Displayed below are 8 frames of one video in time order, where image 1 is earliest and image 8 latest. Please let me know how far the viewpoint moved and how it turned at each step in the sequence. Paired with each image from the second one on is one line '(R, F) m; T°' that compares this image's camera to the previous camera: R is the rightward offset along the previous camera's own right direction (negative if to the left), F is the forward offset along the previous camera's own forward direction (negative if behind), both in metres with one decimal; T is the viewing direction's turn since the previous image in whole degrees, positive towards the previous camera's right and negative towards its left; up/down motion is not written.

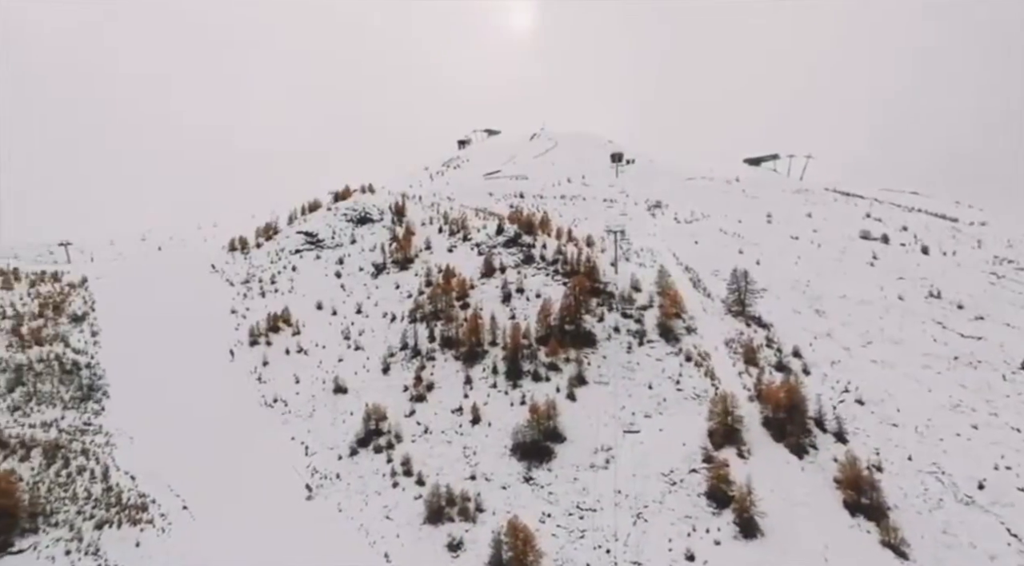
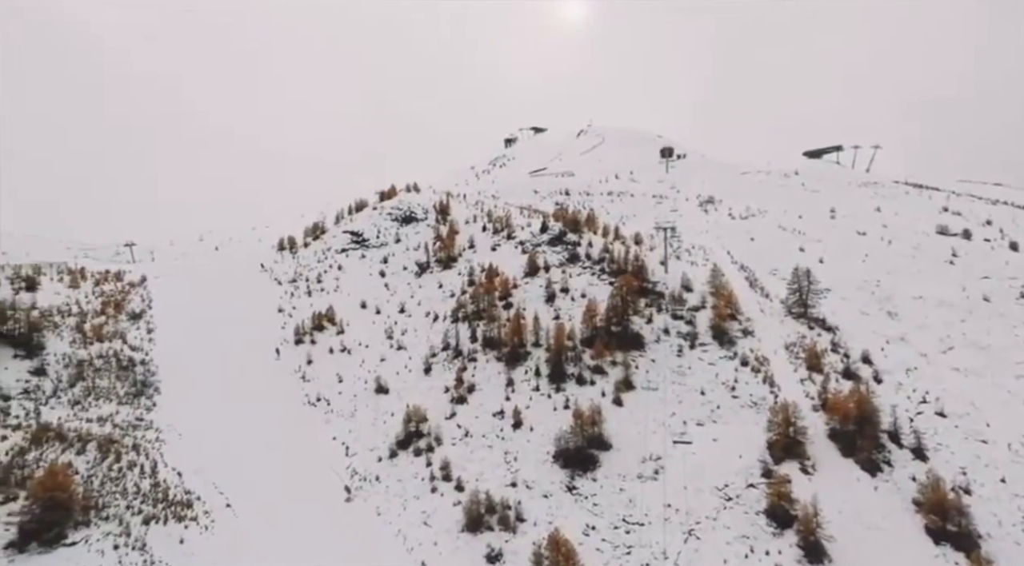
(+0.1, +0.7) m; -4°
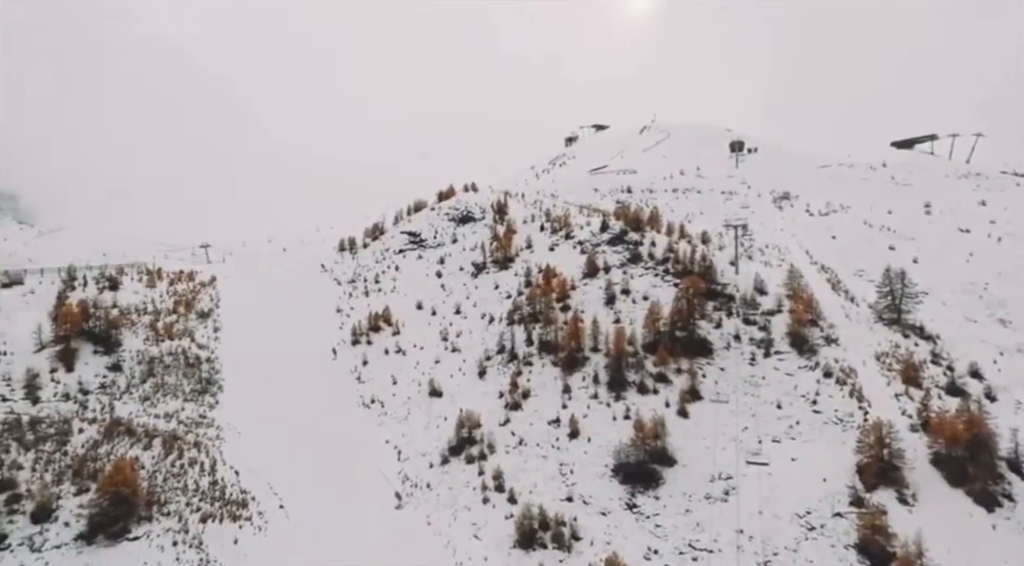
(+0.1, +1.0) m; -6°
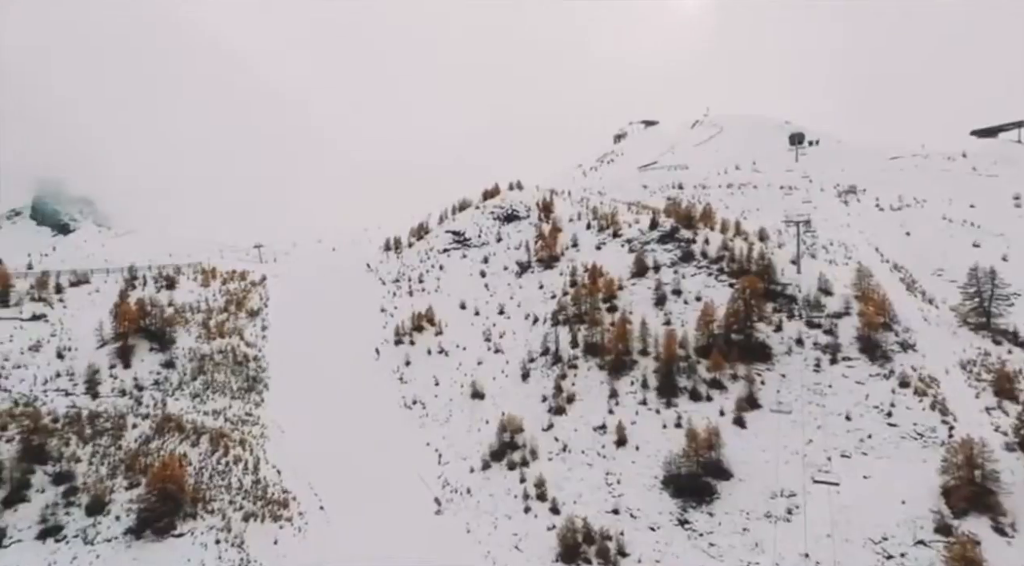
(+0.1, +0.8) m; -4°
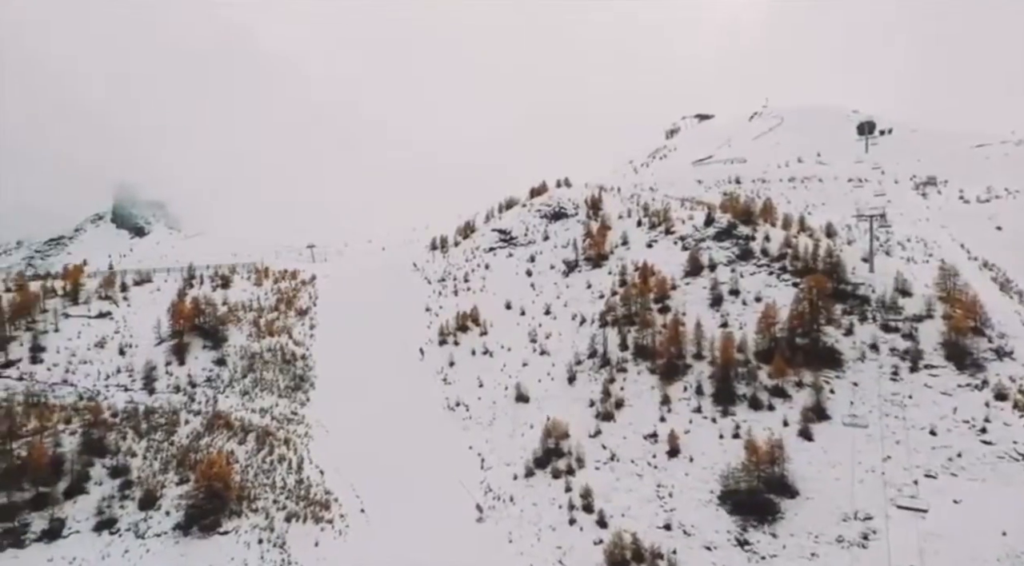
(+0.1, +0.8) m; -4°
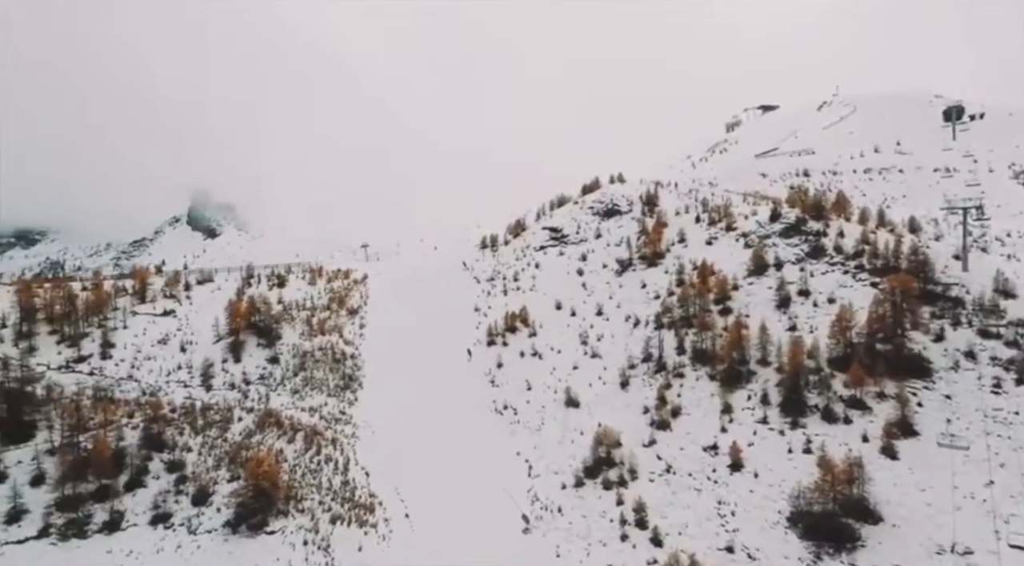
(+0.1, +0.9) m; -5°
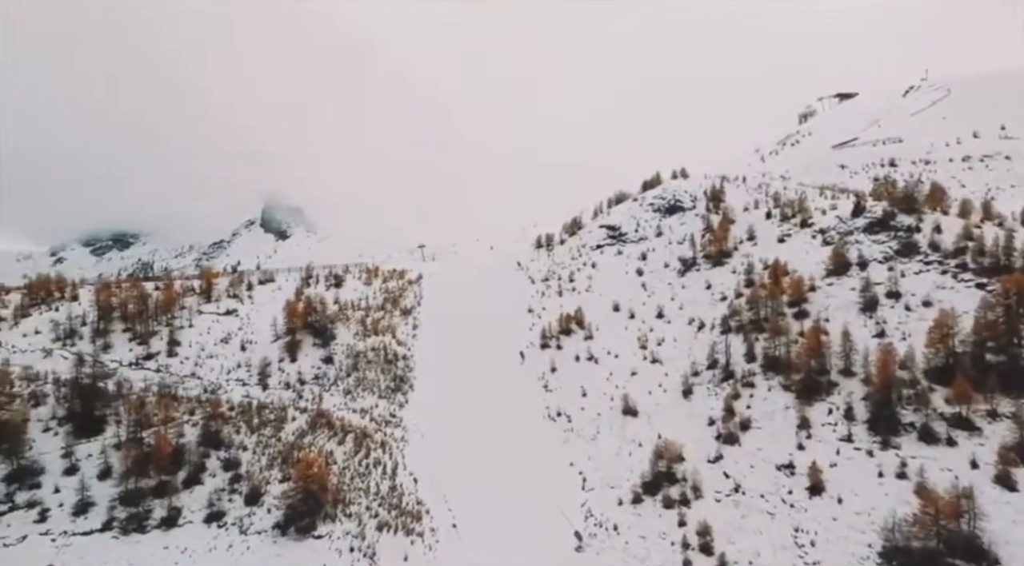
(+0.1, +1.1) m; -5°
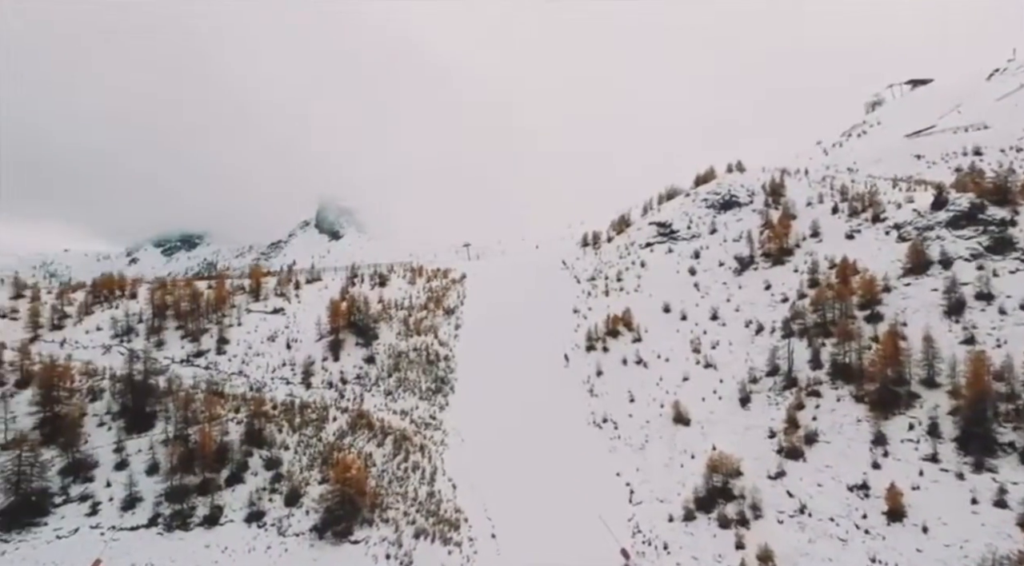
(+0.1, +1.0) m; -4°
